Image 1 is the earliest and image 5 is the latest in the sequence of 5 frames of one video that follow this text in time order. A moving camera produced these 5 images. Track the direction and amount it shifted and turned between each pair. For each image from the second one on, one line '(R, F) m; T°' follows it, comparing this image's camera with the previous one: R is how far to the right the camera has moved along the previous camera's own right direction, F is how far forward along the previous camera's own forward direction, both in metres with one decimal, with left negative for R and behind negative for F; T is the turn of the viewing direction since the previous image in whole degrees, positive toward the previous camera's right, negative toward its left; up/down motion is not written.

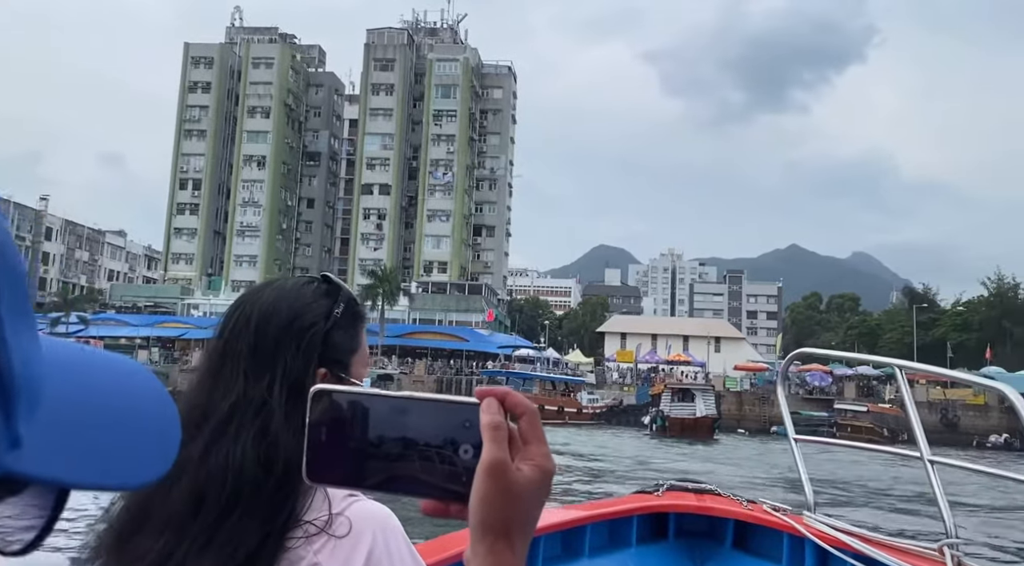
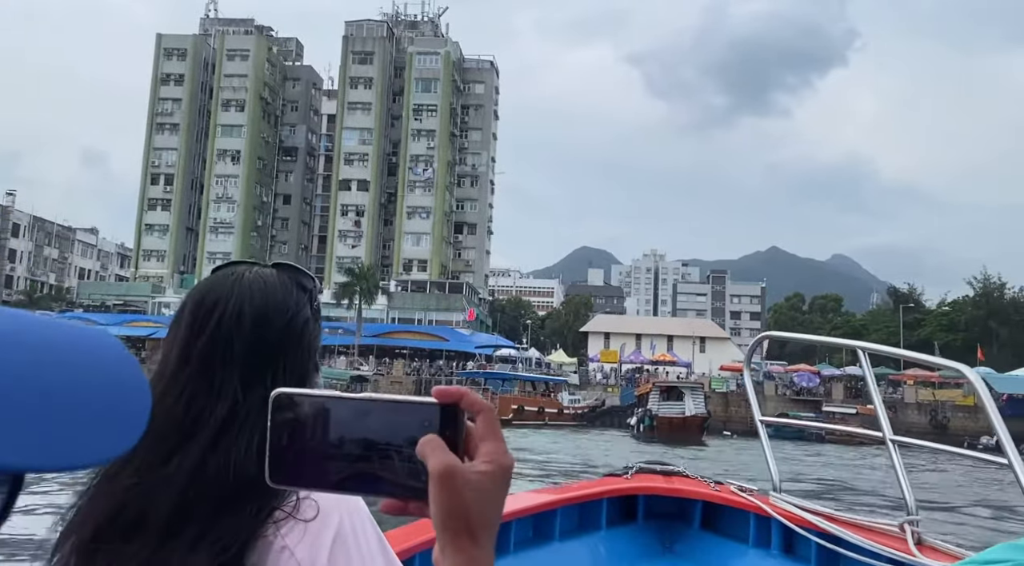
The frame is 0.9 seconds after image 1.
(0.0, +0.5) m; +1°
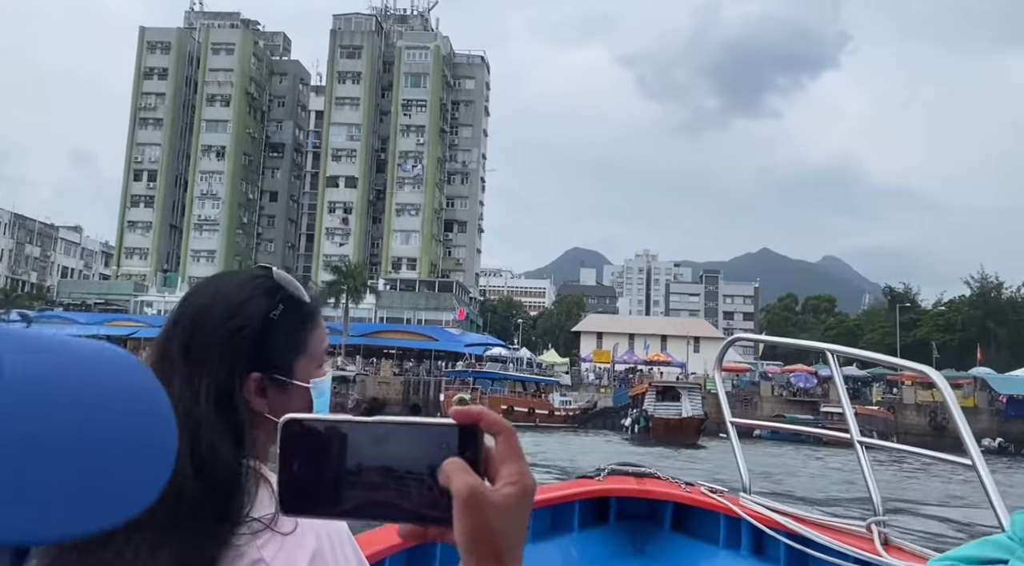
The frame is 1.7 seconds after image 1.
(0.0, +0.5) m; +1°
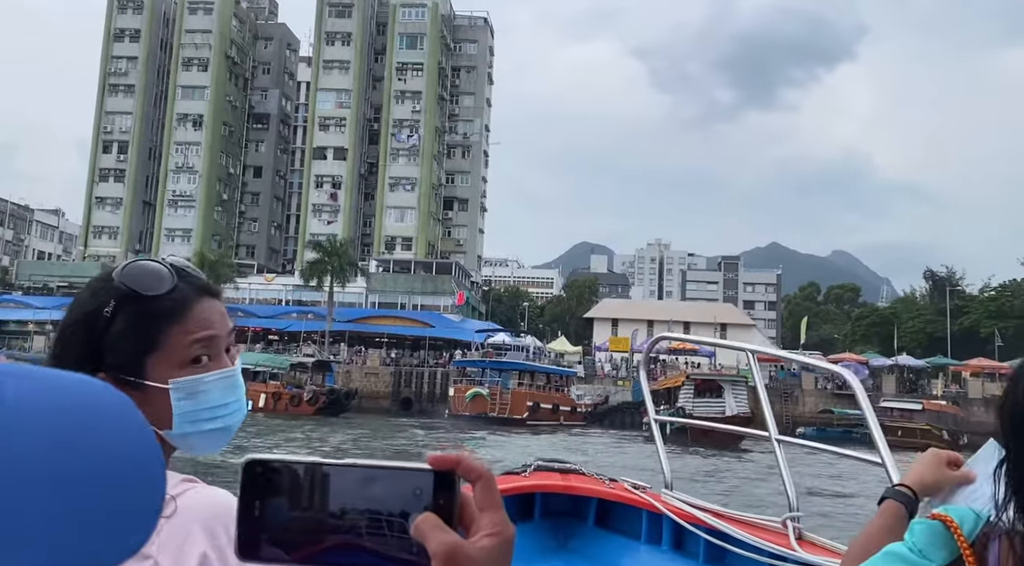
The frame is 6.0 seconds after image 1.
(0.0, +2.3) m; 0°
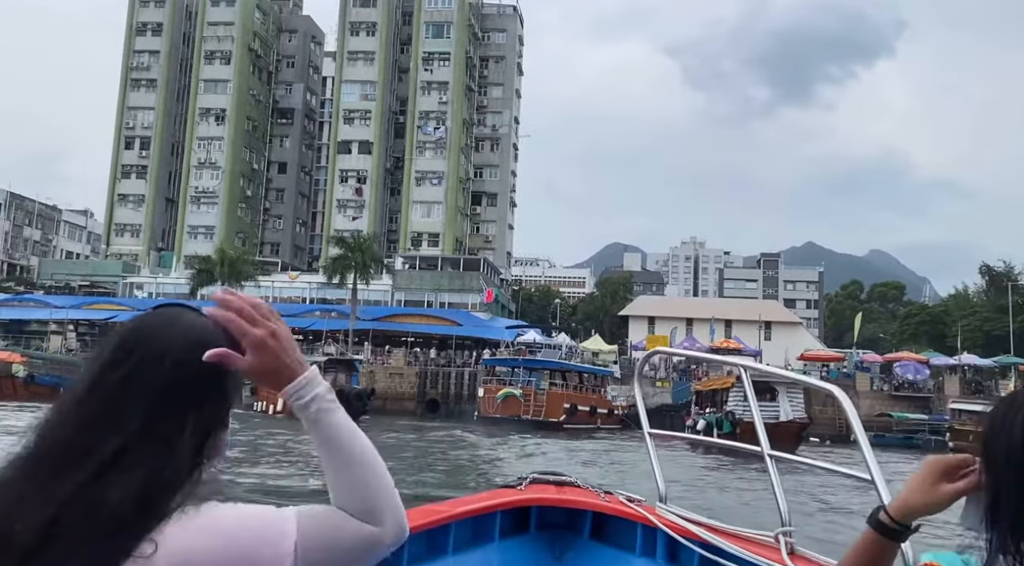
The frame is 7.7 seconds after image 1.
(0.0, +0.8) m; -2°
